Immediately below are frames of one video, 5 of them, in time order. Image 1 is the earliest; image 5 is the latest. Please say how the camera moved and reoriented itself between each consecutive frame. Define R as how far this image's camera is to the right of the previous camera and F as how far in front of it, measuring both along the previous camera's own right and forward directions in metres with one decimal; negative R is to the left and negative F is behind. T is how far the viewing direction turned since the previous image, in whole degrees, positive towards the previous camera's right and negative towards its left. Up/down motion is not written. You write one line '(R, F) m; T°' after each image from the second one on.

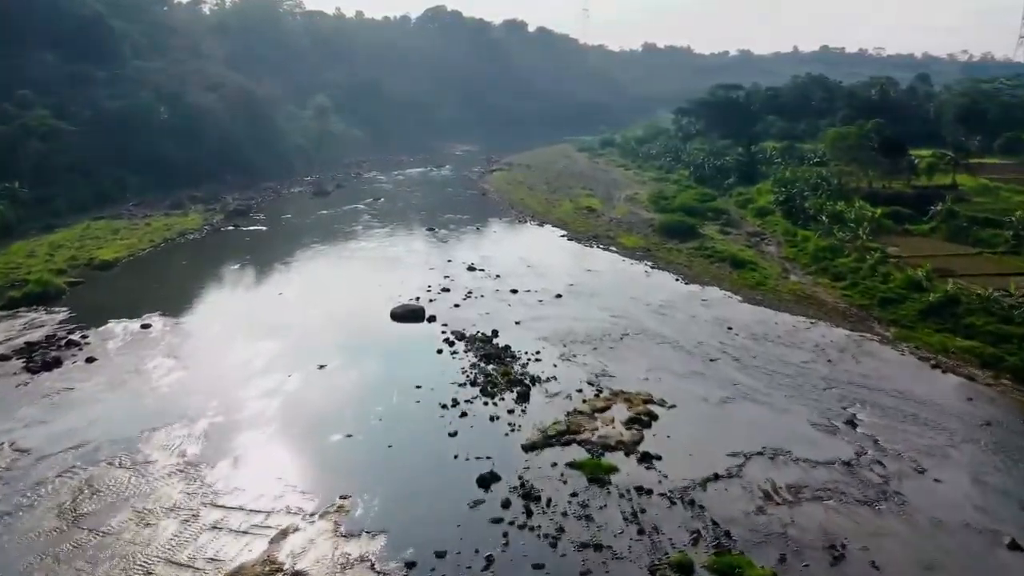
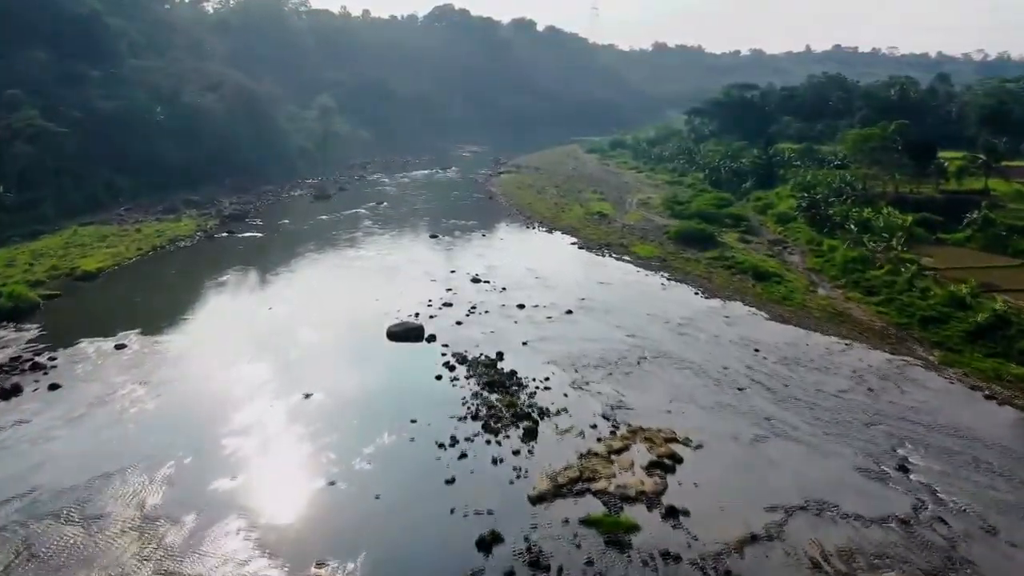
(0.0, +2.3) m; -1°
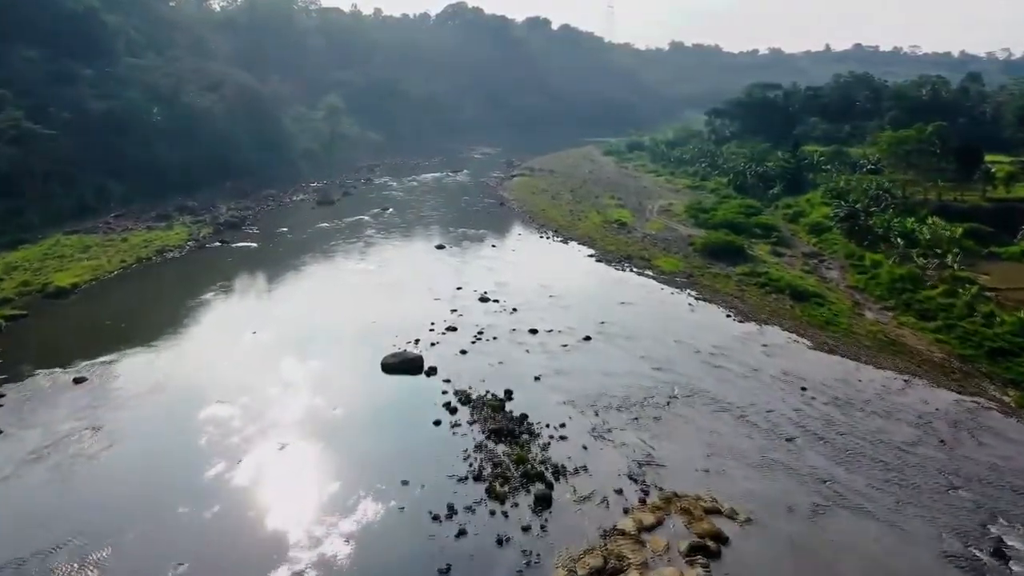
(+0.1, +3.1) m; -1°
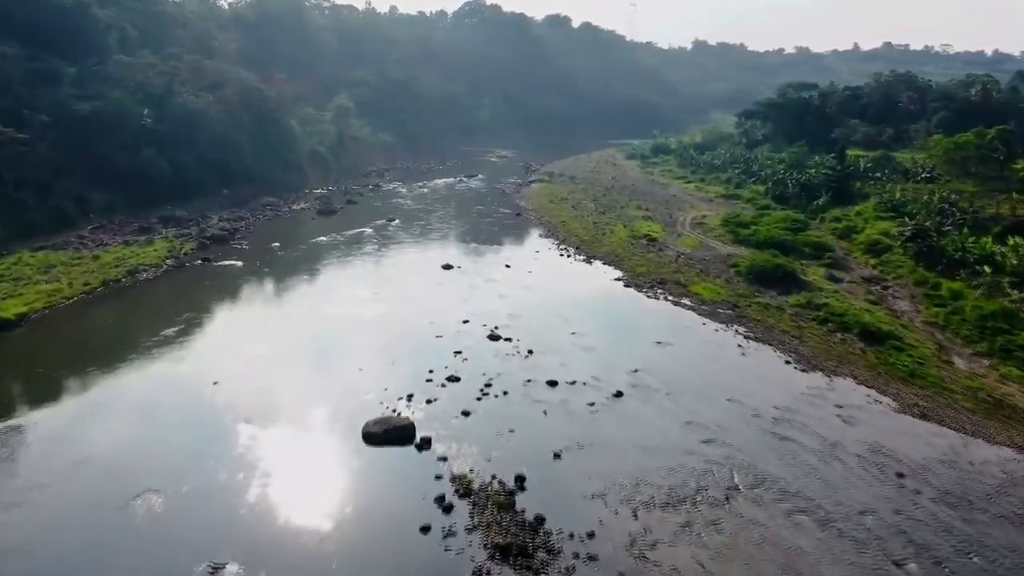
(+0.1, +4.8) m; -1°
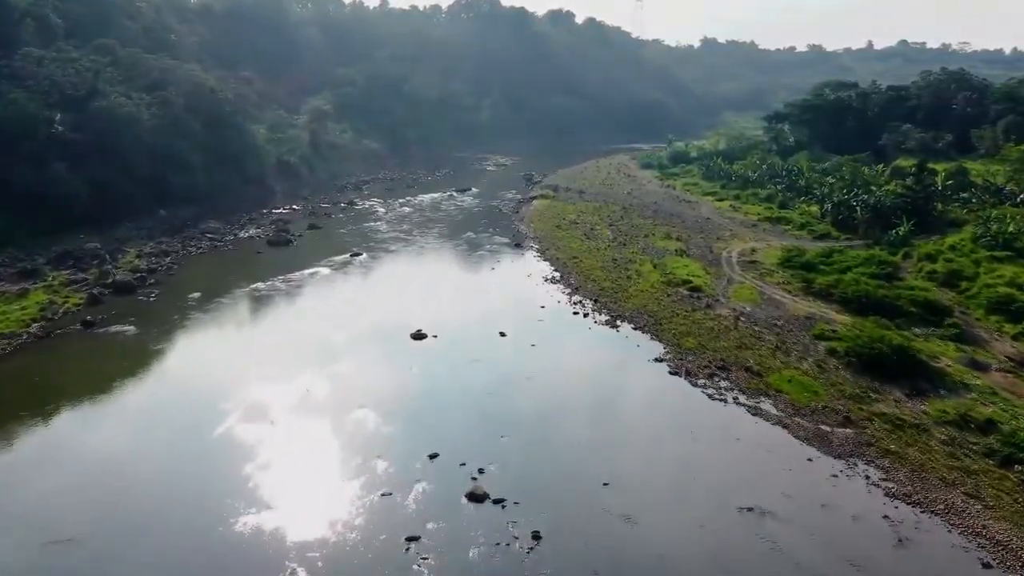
(+0.1, +10.4) m; 0°
